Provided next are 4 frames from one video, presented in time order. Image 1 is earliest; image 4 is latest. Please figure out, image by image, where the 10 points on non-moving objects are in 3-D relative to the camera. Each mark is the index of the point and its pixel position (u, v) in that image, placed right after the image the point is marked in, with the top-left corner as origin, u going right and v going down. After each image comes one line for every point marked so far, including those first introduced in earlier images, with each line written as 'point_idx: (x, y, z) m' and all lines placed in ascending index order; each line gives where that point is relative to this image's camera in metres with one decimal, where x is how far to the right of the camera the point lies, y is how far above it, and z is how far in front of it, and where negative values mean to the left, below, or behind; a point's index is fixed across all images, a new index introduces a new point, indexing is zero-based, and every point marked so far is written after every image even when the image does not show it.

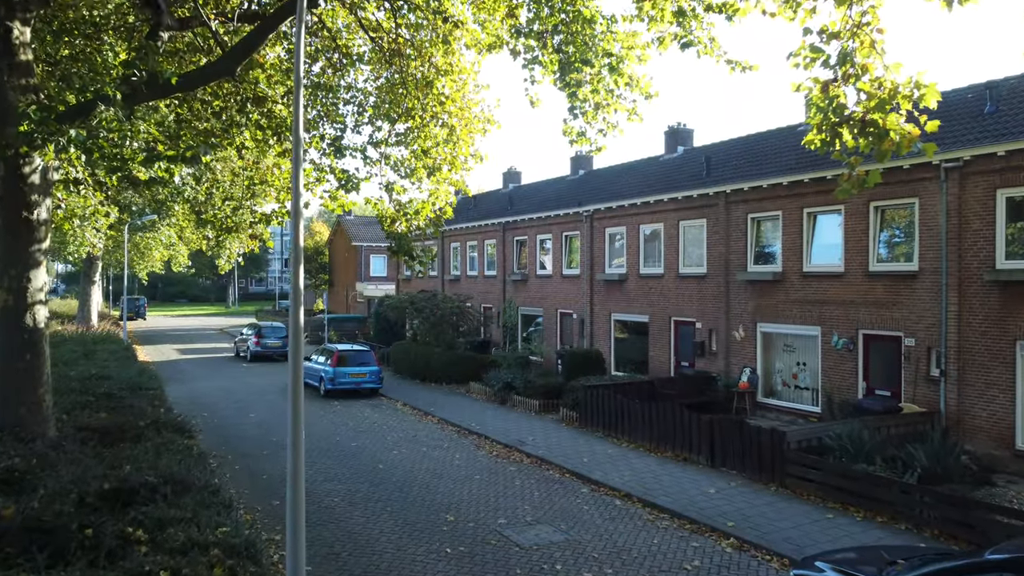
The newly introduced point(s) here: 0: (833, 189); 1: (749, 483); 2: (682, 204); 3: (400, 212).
0: (+5.7, +1.7, +15.1) m
1: (+3.2, -2.7, +11.6) m
2: (+3.8, +1.9, +18.9) m
3: (-1.8, +1.2, +14.0) m
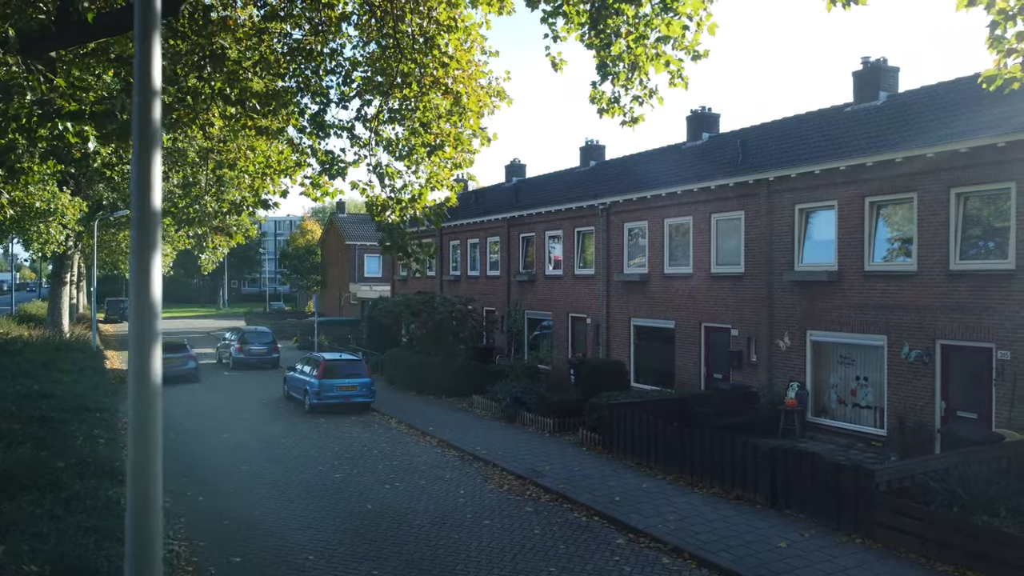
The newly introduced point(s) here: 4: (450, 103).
0: (+5.9, +1.7, +12.8) m
1: (+3.4, -2.7, +9.3) m
2: (+3.9, +1.8, +16.7) m
3: (-1.6, +1.2, +11.7) m
4: (-0.9, +2.6, +12.1) m
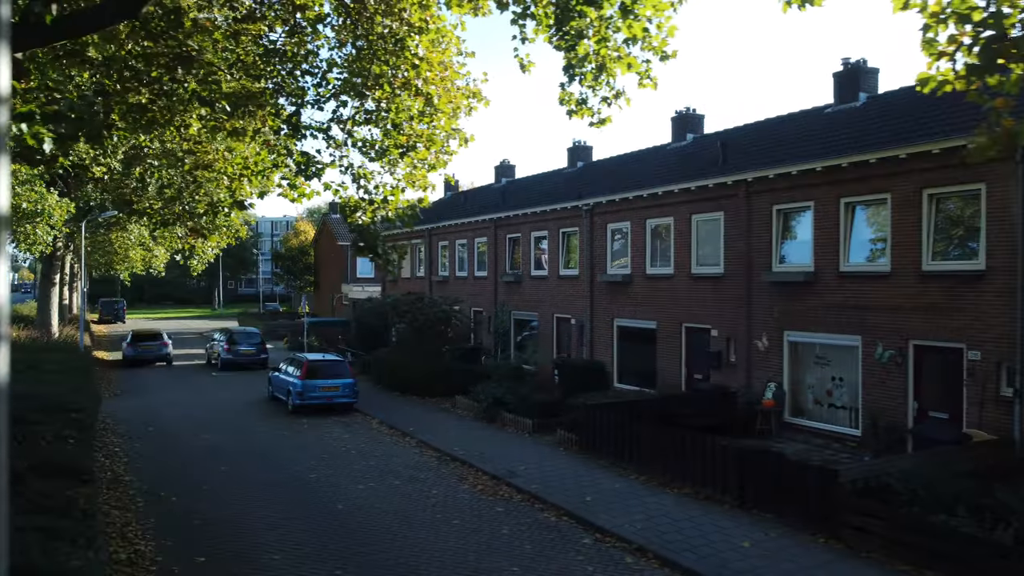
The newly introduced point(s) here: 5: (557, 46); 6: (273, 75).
0: (+5.5, +1.7, +12.9) m
1: (+3.1, -2.7, +9.4) m
2: (+3.6, +1.8, +16.7) m
3: (-2.0, +1.2, +11.8) m
4: (-1.3, +2.6, +12.2) m
5: (+0.5, +2.7, +9.5) m
6: (-3.5, +3.1, +12.6) m
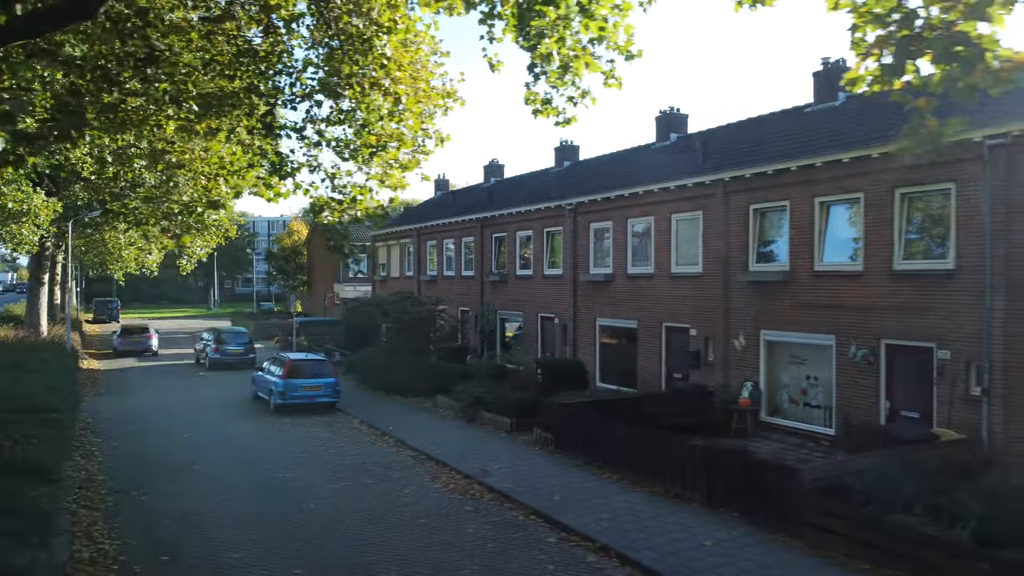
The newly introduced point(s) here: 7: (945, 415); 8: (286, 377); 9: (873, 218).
0: (+5.1, +1.7, +12.9) m
1: (+2.7, -2.7, +9.4) m
2: (+3.2, +1.8, +16.8) m
3: (-2.4, +1.2, +11.8) m
4: (-1.7, +2.6, +12.2) m
5: (+0.1, +2.7, +9.5) m
6: (-3.9, +3.1, +12.6) m
7: (+5.7, -1.7, +11.3) m
8: (-4.9, -1.9, +18.6) m
9: (+5.3, +1.0, +12.5) m
